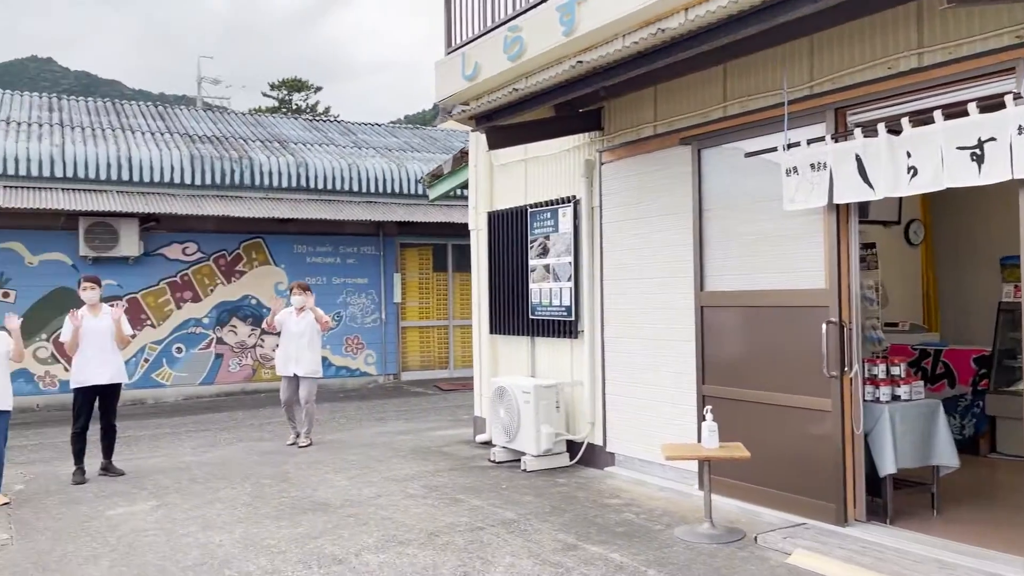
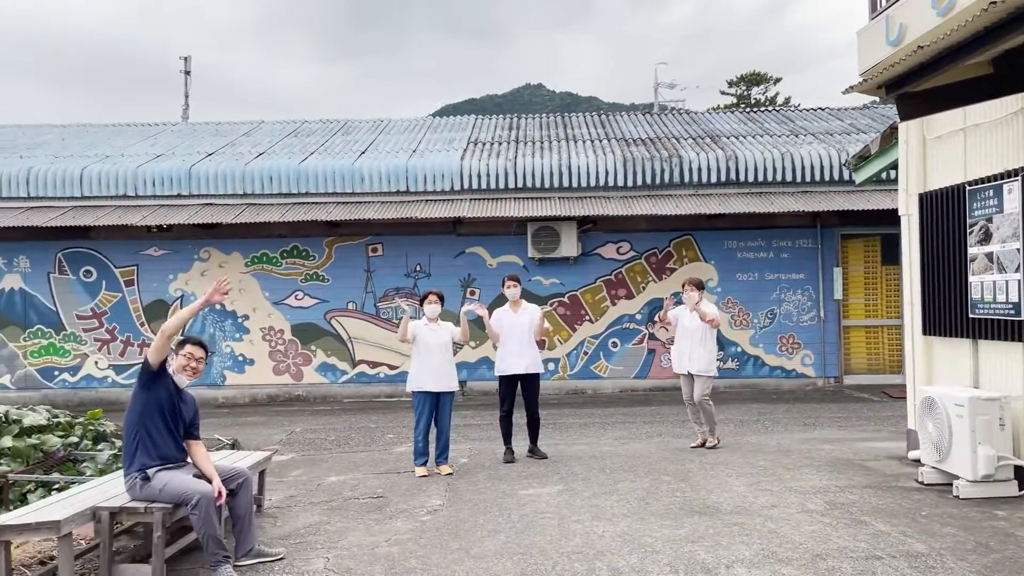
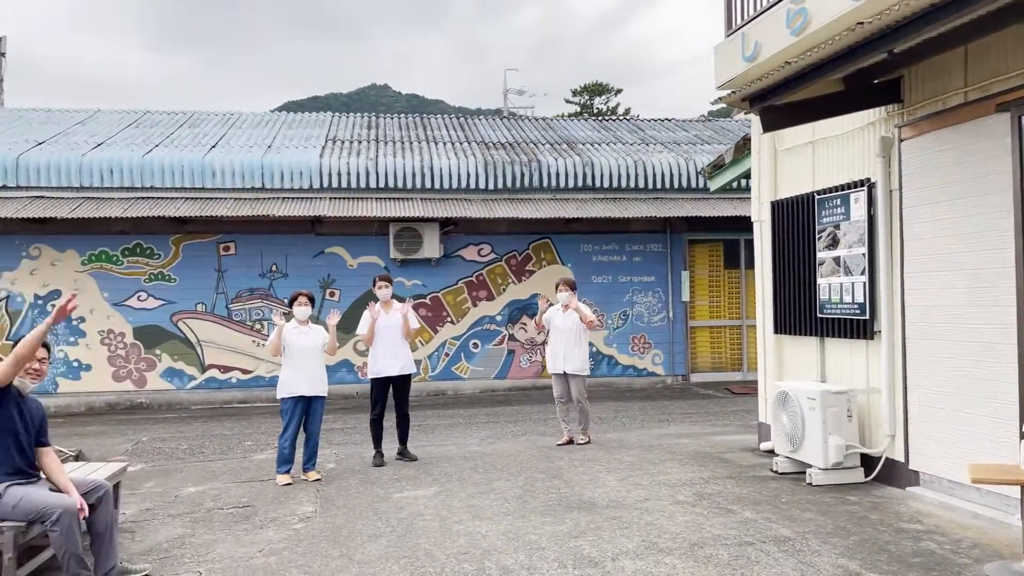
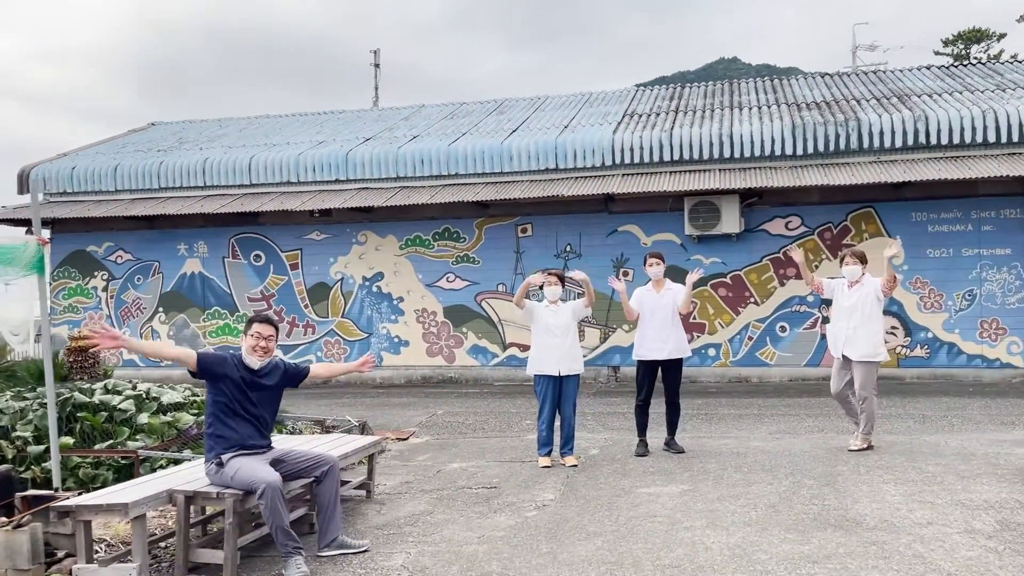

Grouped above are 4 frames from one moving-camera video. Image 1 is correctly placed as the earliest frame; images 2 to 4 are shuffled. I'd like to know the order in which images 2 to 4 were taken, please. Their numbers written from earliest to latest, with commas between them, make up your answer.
3, 2, 4
